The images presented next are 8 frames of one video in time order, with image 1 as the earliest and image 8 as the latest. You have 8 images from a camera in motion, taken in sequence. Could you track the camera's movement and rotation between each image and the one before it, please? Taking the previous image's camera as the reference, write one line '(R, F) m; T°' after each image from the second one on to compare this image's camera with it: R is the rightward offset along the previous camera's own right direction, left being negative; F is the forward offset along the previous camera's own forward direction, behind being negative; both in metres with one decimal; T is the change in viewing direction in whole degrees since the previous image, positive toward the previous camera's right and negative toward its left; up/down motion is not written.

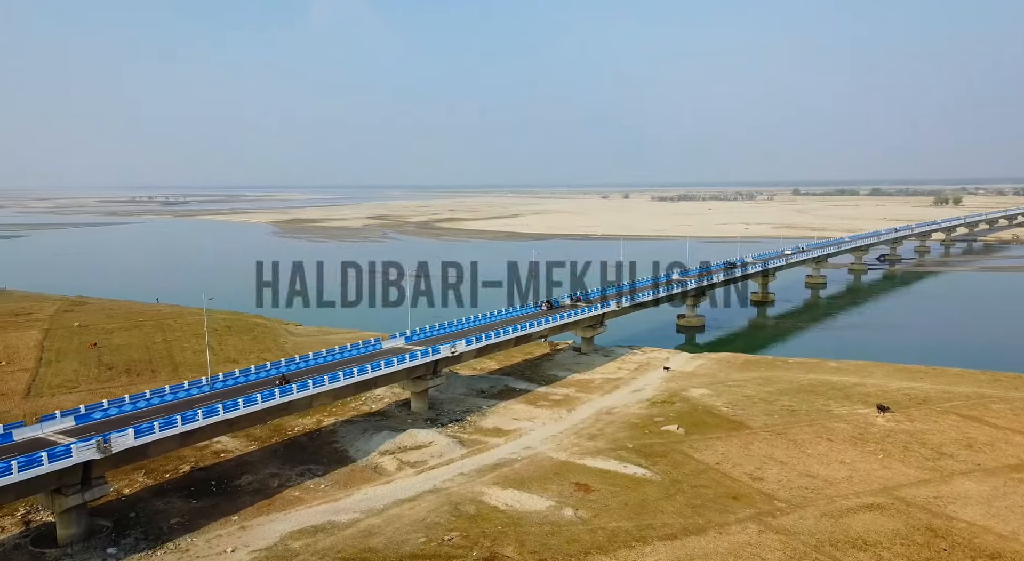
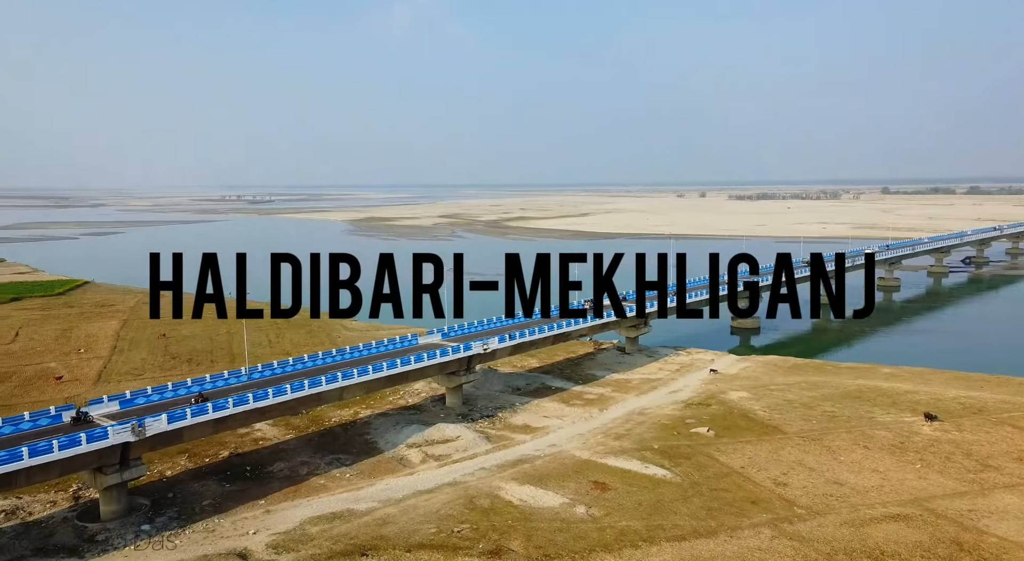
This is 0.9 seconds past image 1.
(+1.0, 0.0) m; -5°
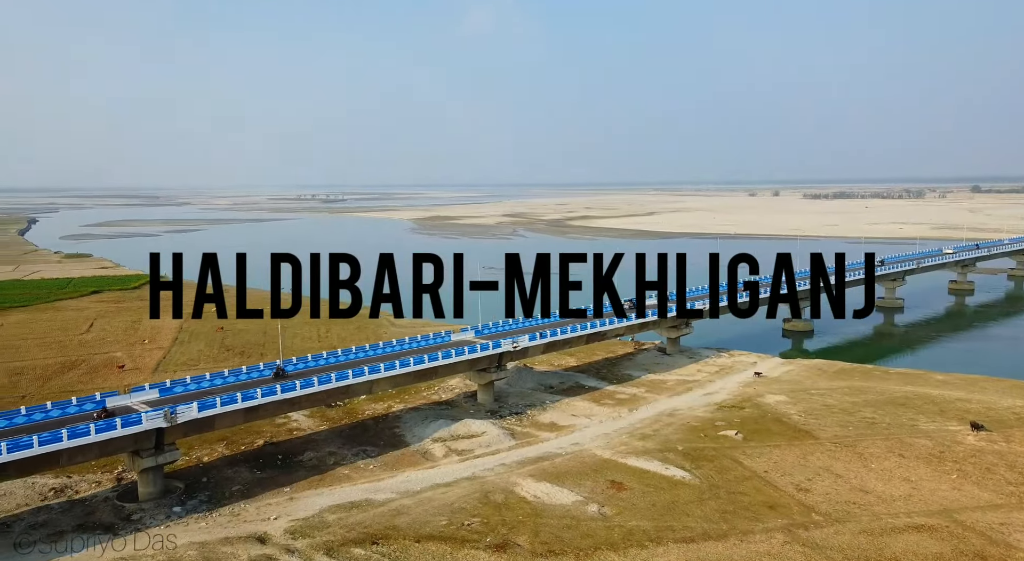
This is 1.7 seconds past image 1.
(+0.9, -0.1) m; -4°
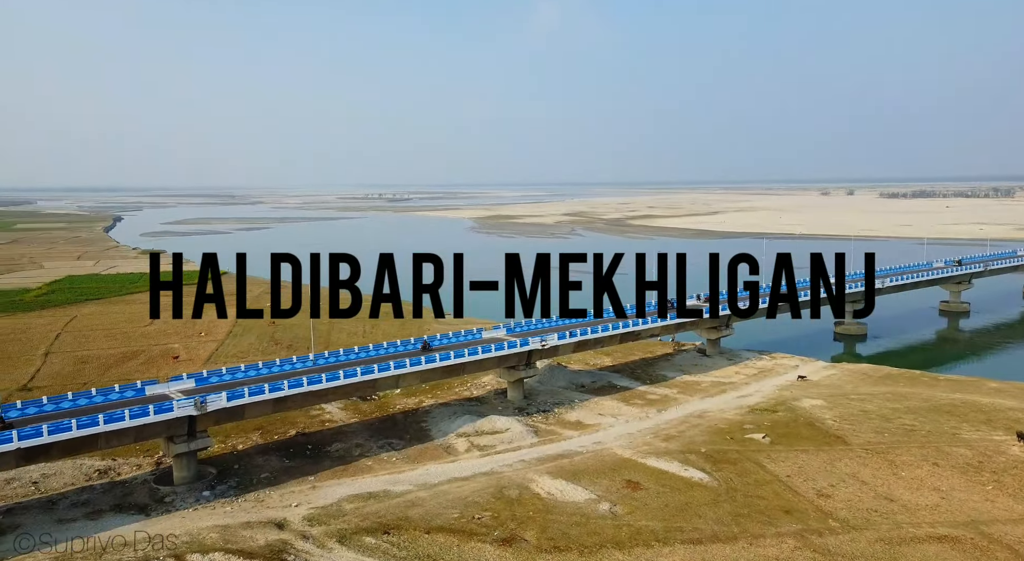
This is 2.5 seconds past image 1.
(+0.8, -0.1) m; -4°
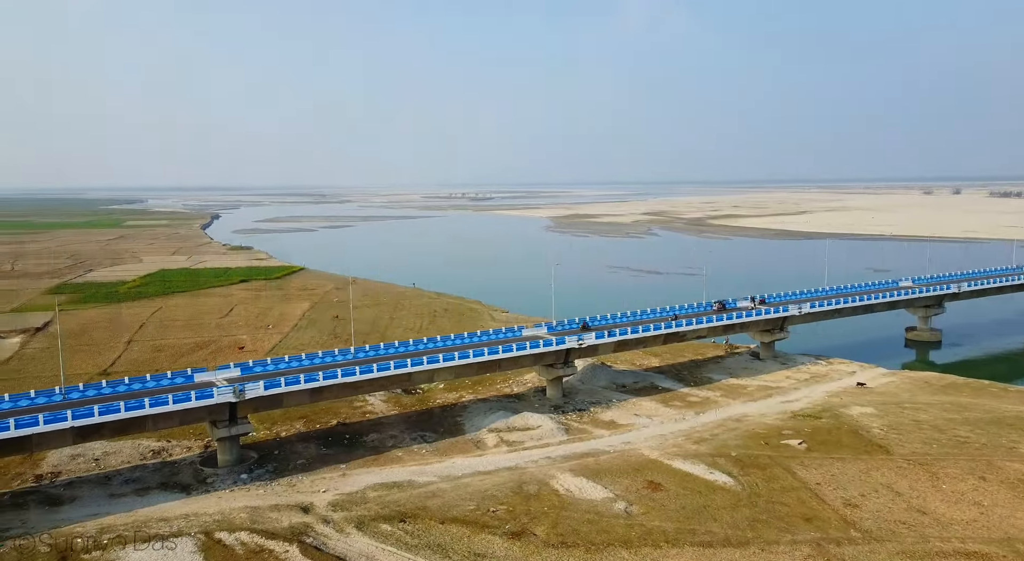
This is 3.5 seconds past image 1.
(+1.1, -0.2) m; -5°
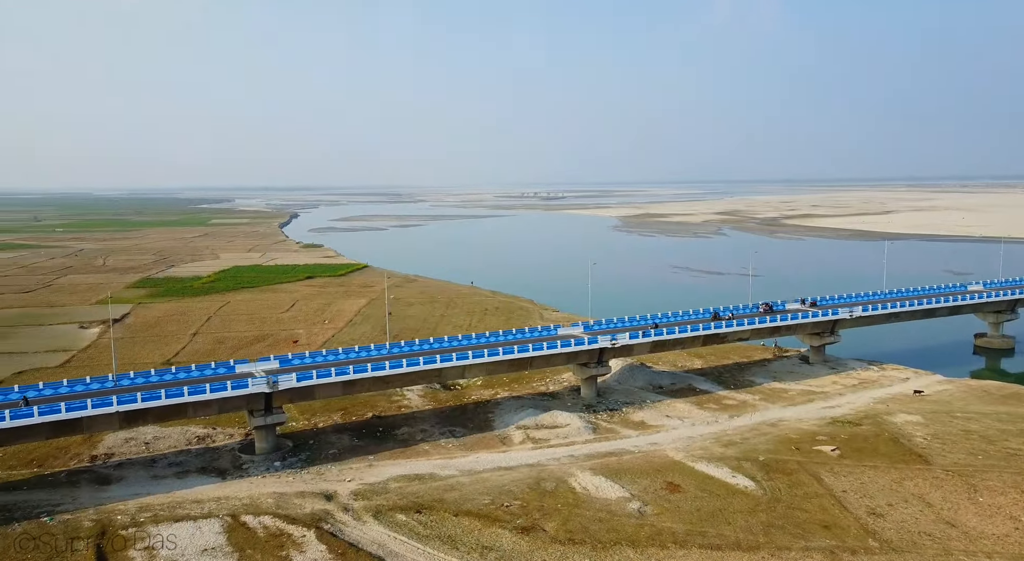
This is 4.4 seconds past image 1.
(+0.9, -0.2) m; -5°
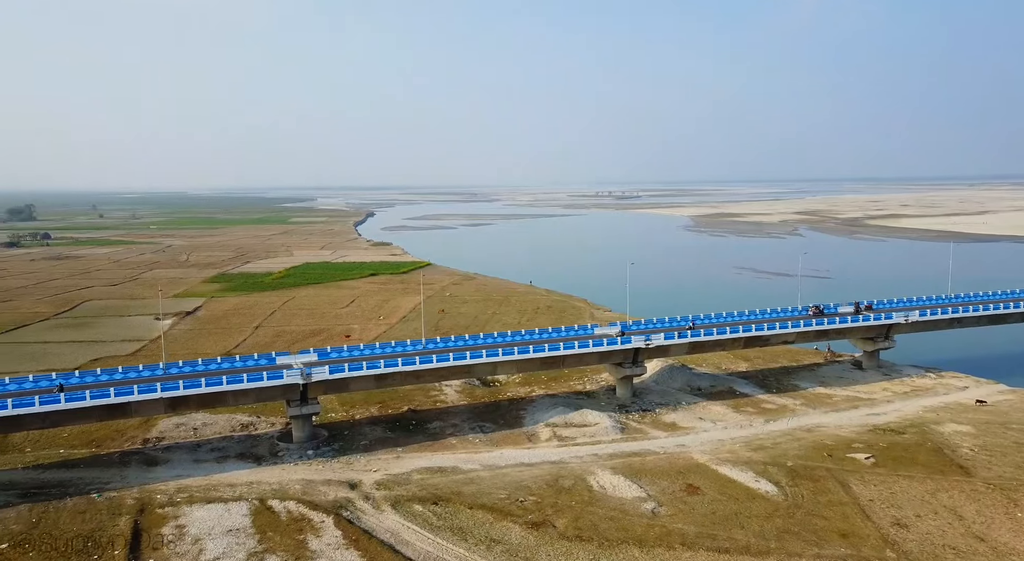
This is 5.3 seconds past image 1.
(+0.9, -0.2) m; -5°
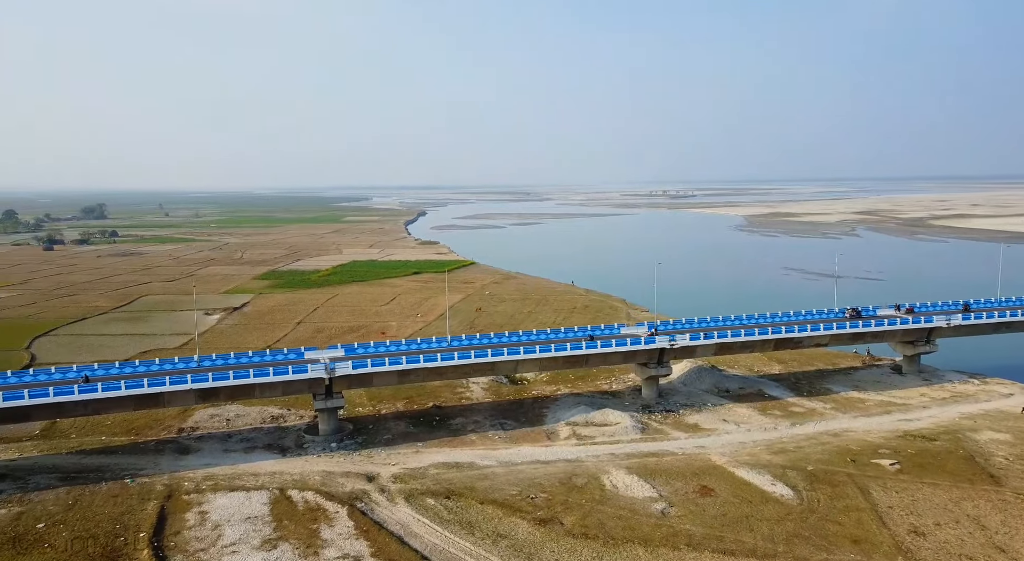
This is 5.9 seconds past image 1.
(+0.7, -0.2) m; -3°
